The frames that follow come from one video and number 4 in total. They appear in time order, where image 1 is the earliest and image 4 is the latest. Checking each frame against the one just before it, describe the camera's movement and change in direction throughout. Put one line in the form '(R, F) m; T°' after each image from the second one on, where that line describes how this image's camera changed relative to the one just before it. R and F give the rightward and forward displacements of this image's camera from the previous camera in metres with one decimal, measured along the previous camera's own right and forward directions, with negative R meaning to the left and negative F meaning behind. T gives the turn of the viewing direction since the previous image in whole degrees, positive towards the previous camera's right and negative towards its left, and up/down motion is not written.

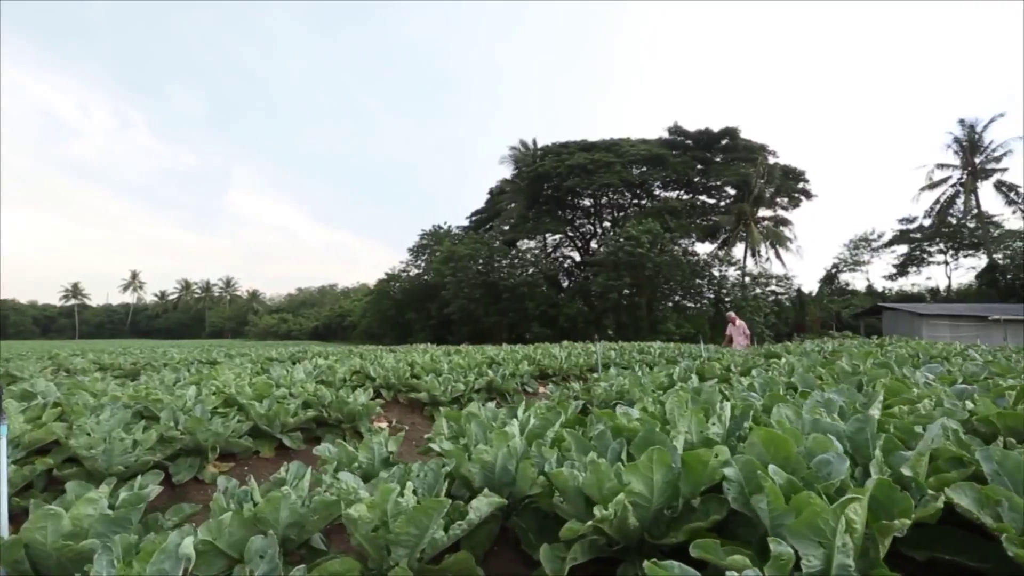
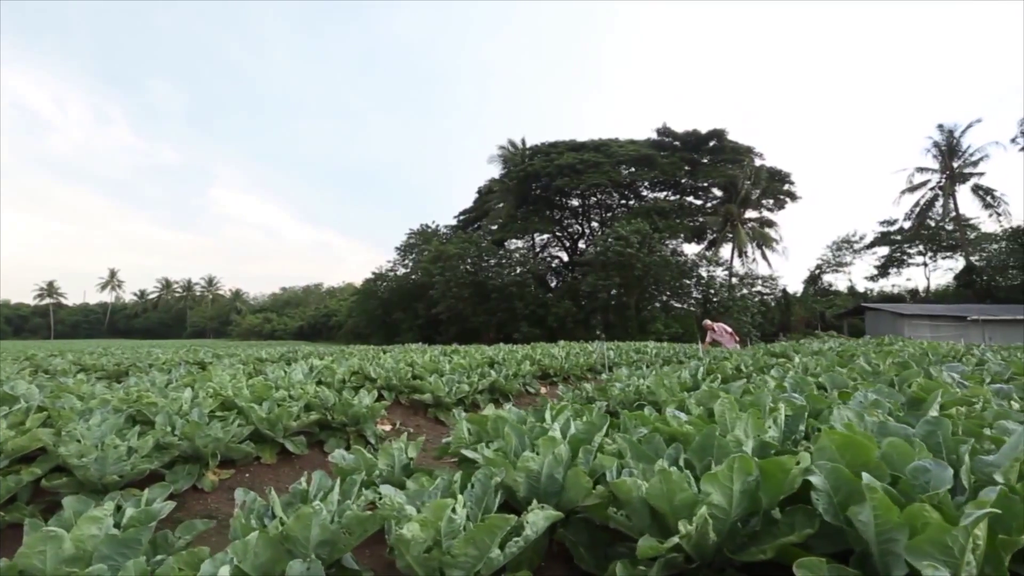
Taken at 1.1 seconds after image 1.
(-0.2, +0.2) m; +1°
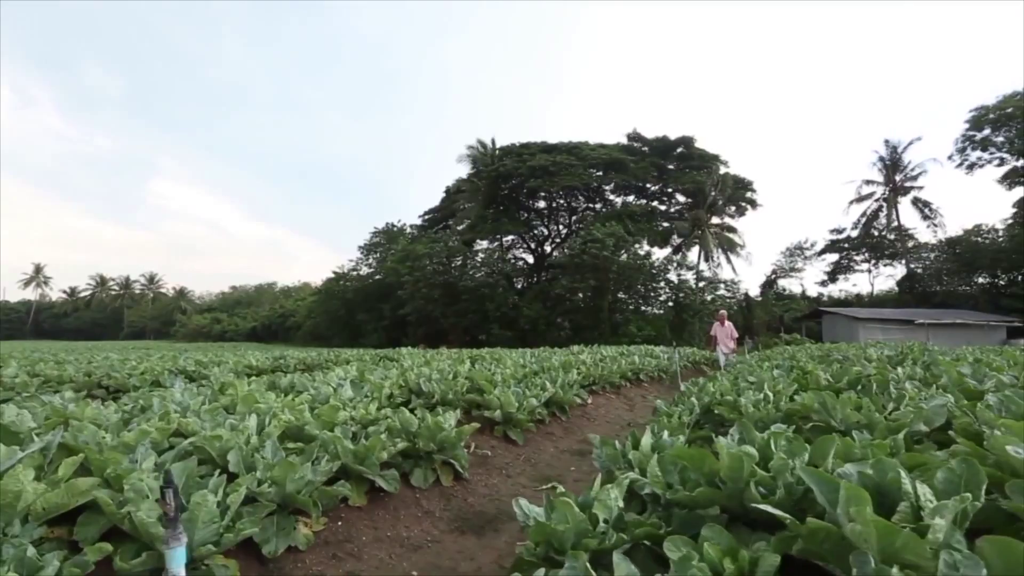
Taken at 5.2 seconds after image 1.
(-1.0, +0.7) m; +5°
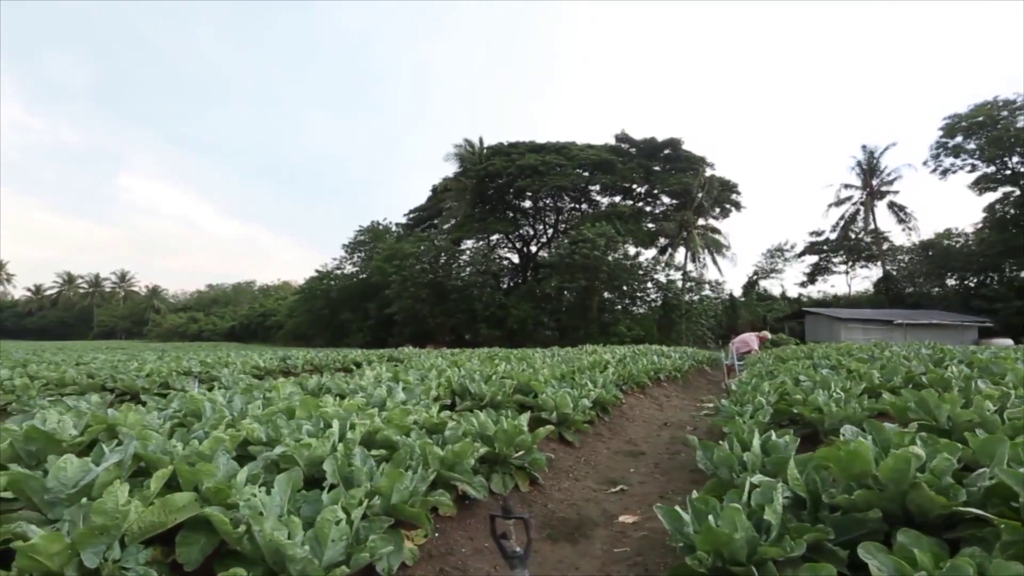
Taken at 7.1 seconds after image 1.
(-0.6, +0.2) m; +2°
